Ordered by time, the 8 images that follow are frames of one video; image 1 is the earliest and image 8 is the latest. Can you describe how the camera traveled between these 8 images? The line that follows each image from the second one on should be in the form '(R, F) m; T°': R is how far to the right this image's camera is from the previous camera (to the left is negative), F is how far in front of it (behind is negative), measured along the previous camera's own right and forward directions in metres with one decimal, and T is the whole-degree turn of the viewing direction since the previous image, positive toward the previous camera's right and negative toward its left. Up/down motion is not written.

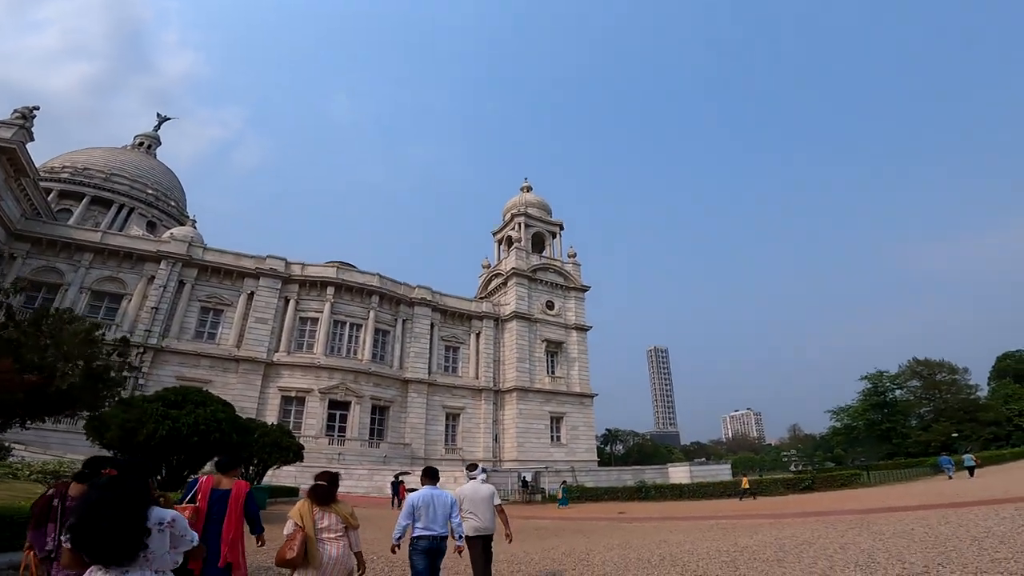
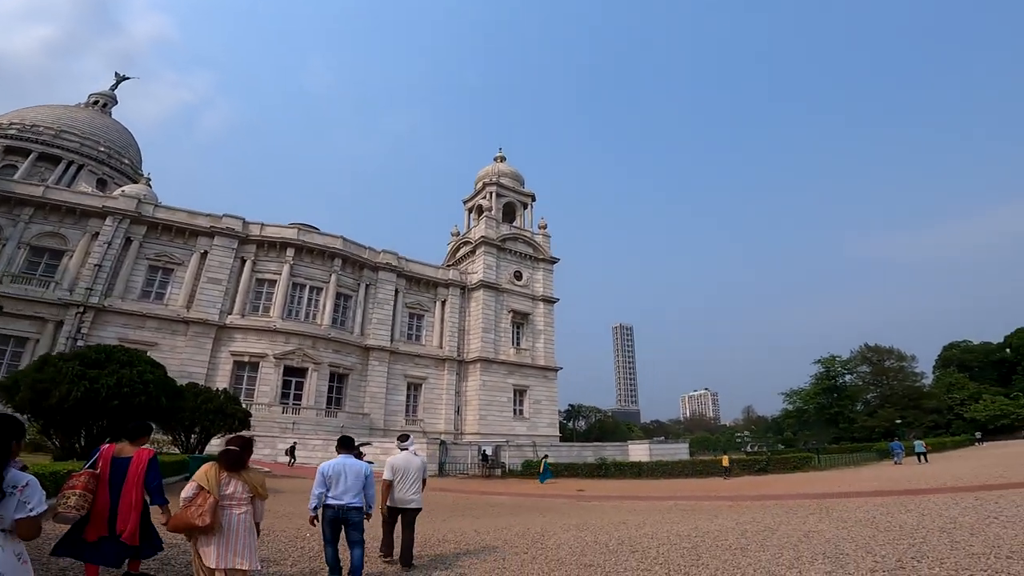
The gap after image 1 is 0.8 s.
(+0.2, +0.8) m; +3°
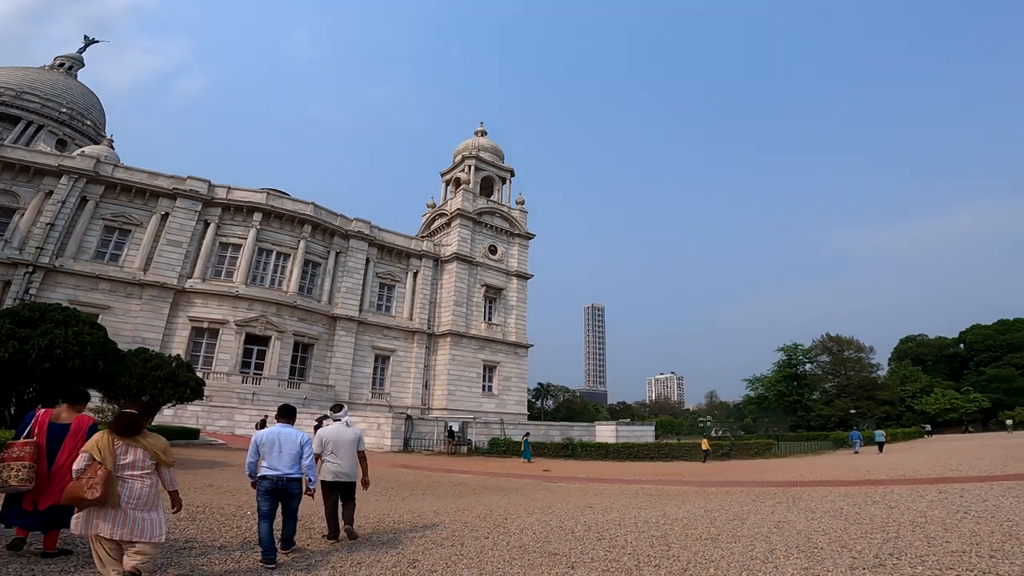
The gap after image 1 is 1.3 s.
(0.0, +0.6) m; +3°
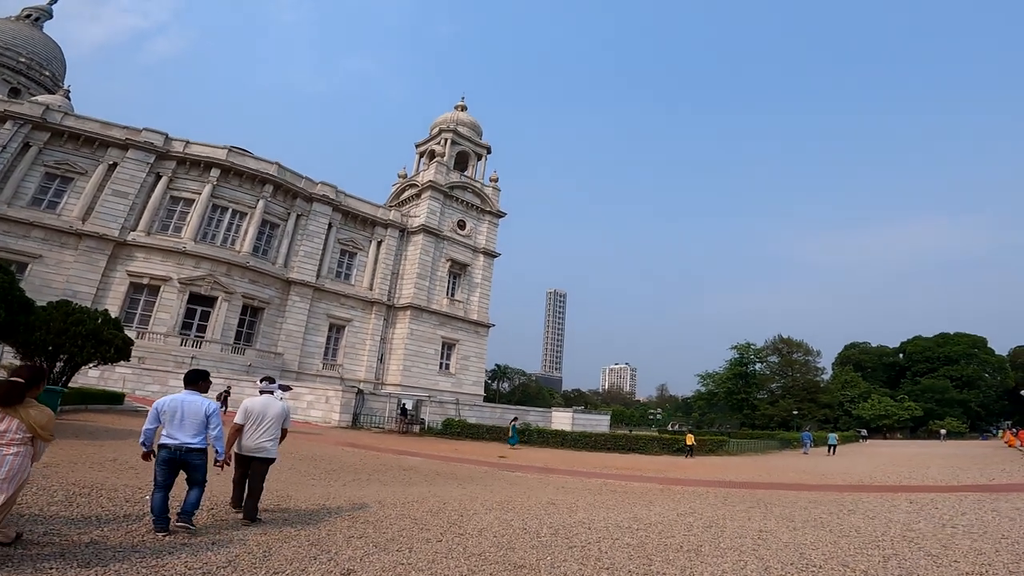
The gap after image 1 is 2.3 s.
(-0.2, +1.0) m; +4°
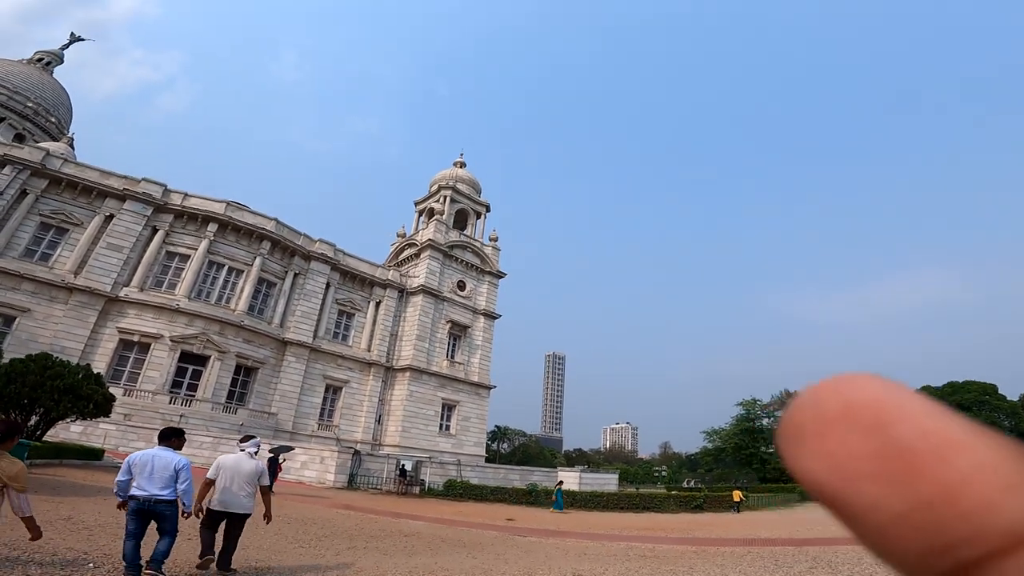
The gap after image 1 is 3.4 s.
(-0.3, +0.7) m; 0°
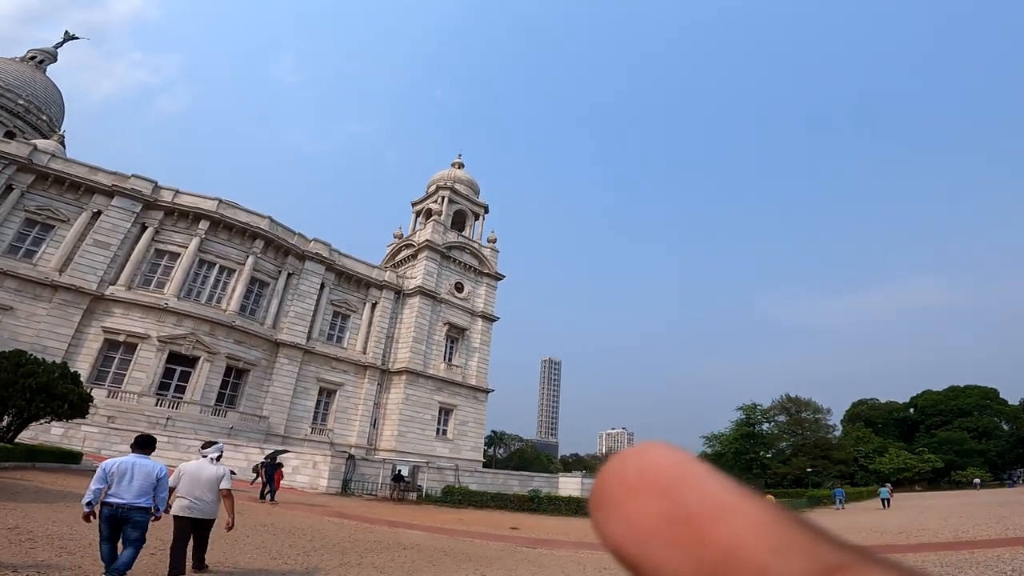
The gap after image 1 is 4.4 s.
(-0.2, +0.9) m; 0°
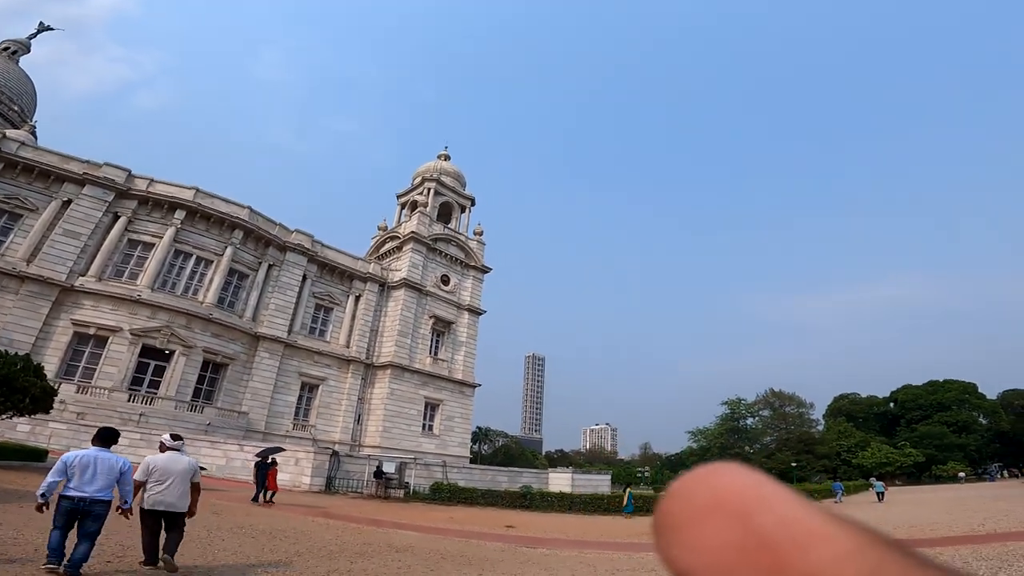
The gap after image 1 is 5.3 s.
(-0.3, +0.7) m; +2°
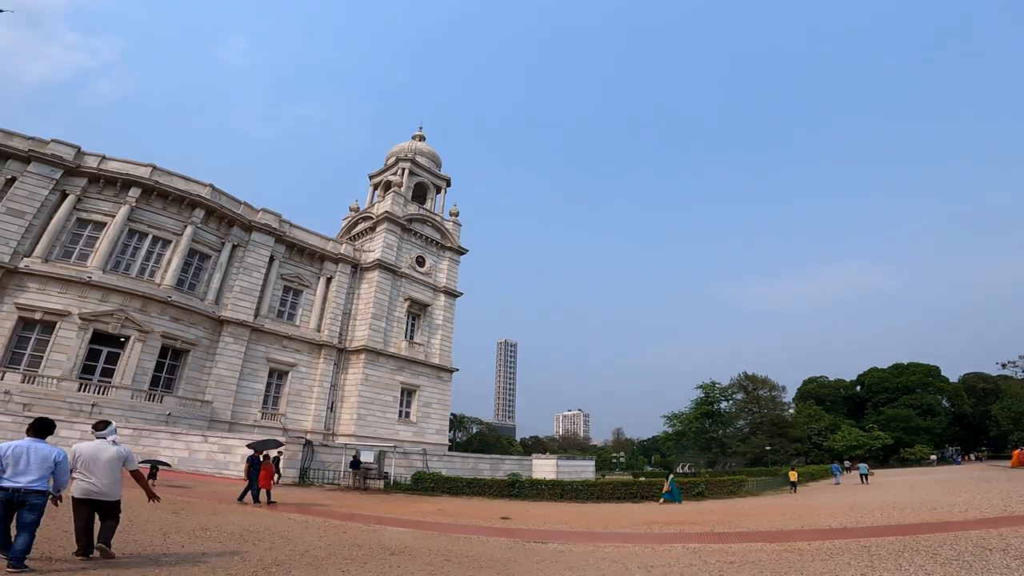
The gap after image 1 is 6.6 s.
(-0.5, +1.1) m; +3°
